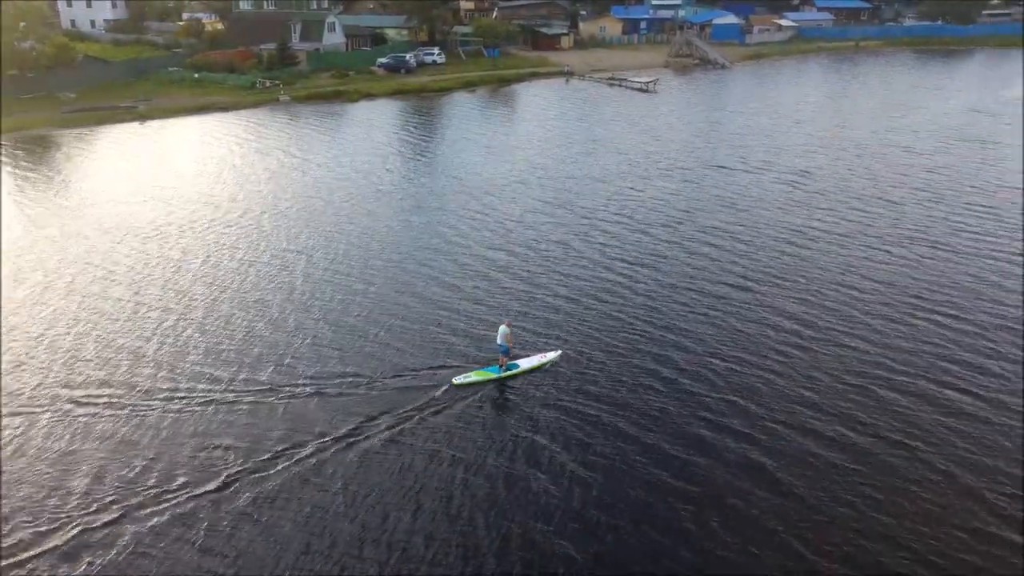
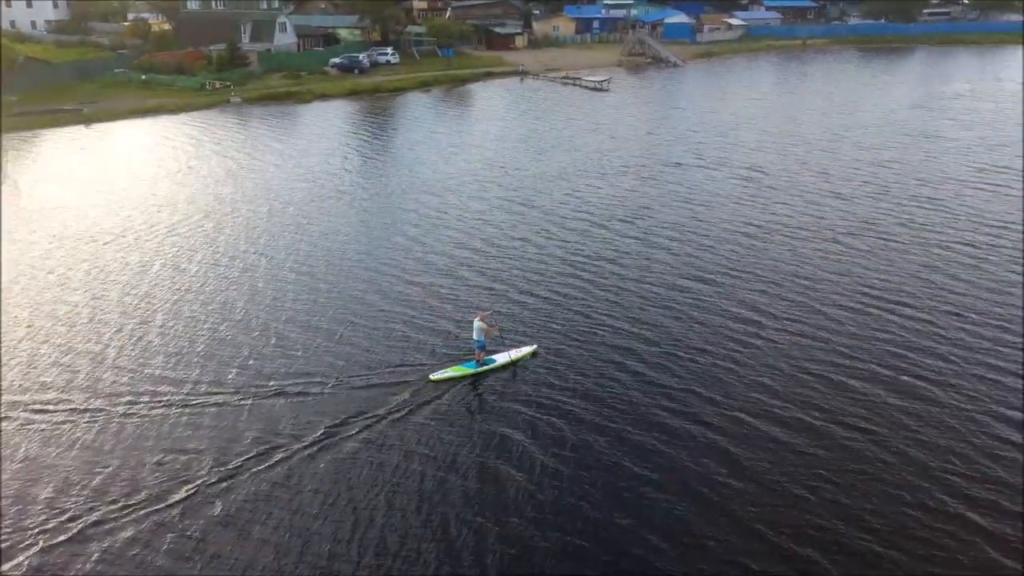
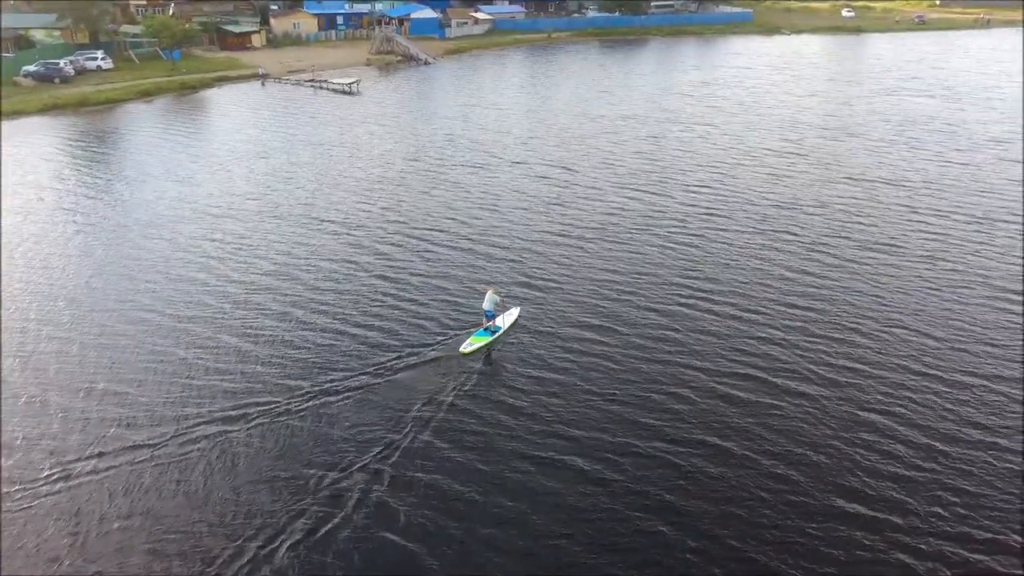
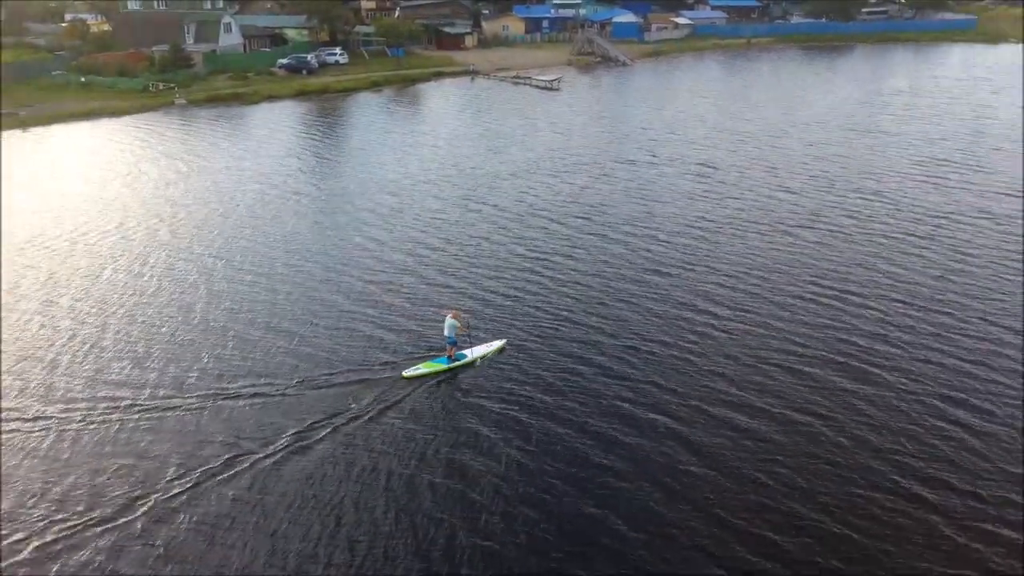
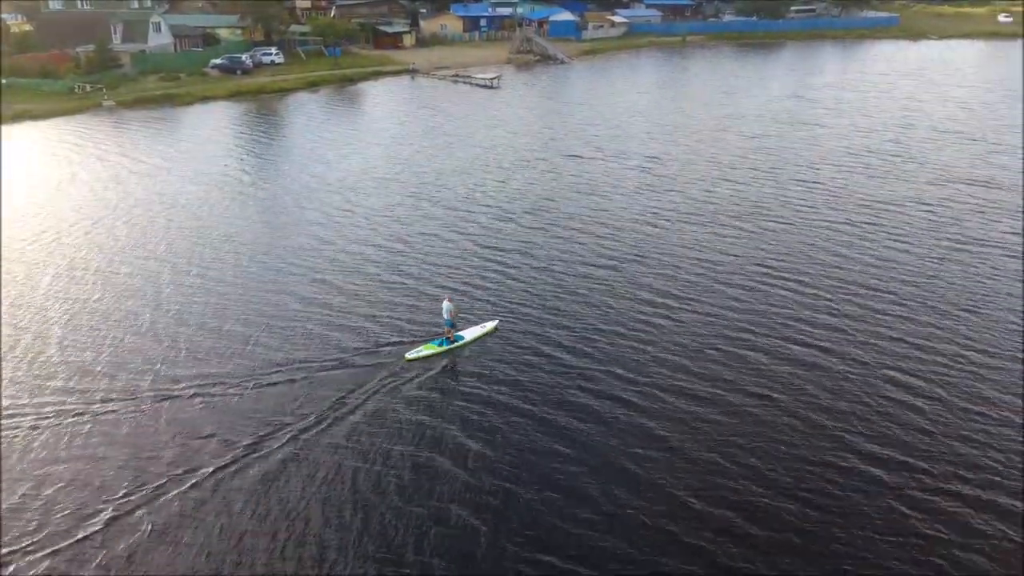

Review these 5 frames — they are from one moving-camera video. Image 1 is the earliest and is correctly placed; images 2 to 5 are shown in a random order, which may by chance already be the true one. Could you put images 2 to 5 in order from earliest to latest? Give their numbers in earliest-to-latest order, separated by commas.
2, 4, 5, 3
